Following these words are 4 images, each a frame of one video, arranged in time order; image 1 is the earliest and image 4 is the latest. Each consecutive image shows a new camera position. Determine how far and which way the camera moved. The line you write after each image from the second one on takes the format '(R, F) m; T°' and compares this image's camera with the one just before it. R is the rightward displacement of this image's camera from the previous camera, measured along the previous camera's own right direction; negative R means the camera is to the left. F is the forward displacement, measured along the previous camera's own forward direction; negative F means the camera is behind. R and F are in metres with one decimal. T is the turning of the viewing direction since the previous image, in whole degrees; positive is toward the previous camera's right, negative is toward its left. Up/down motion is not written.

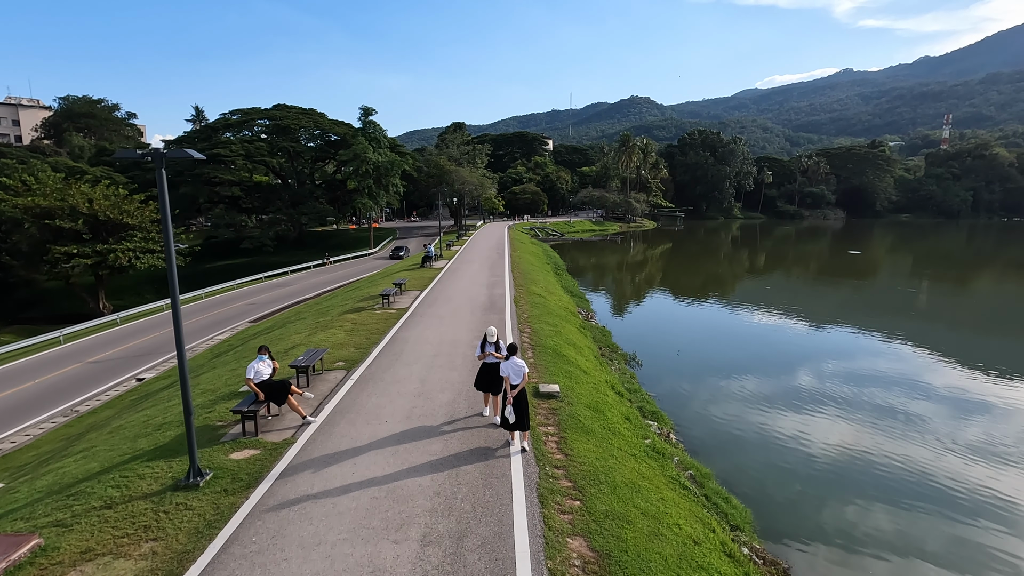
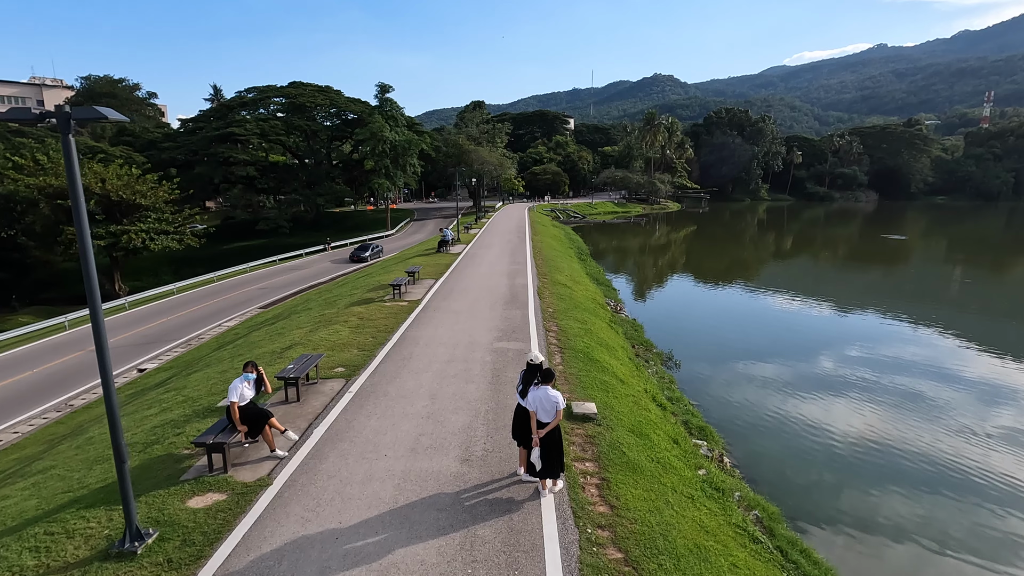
(-0.2, +1.6) m; -2°
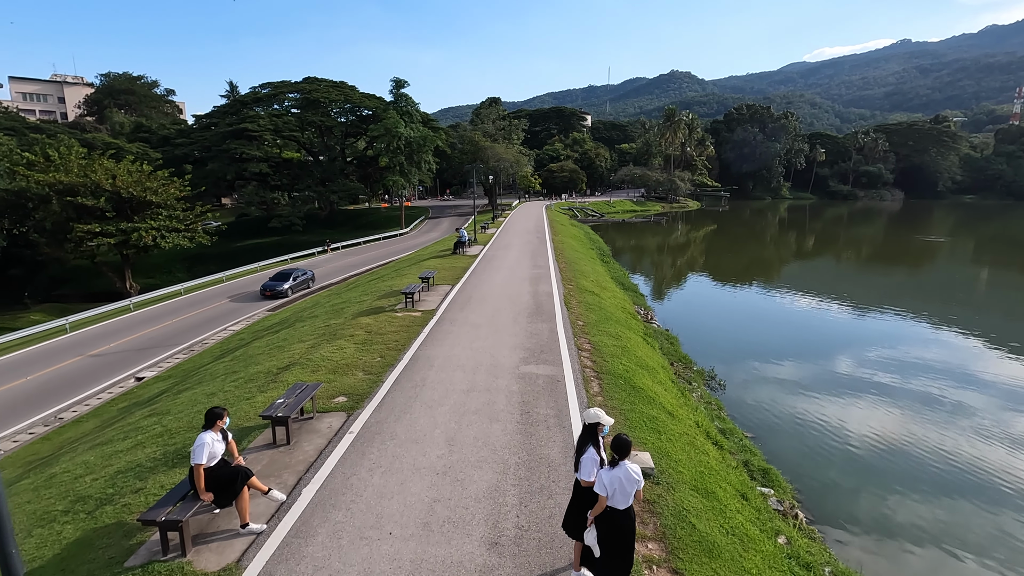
(-0.3, +1.5) m; -2°
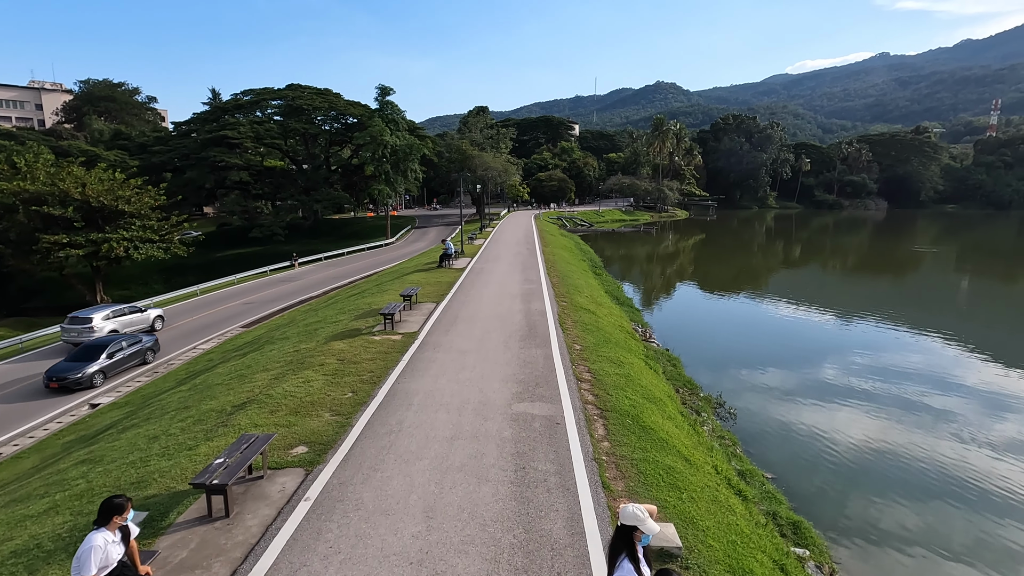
(0.0, +1.2) m; +1°
